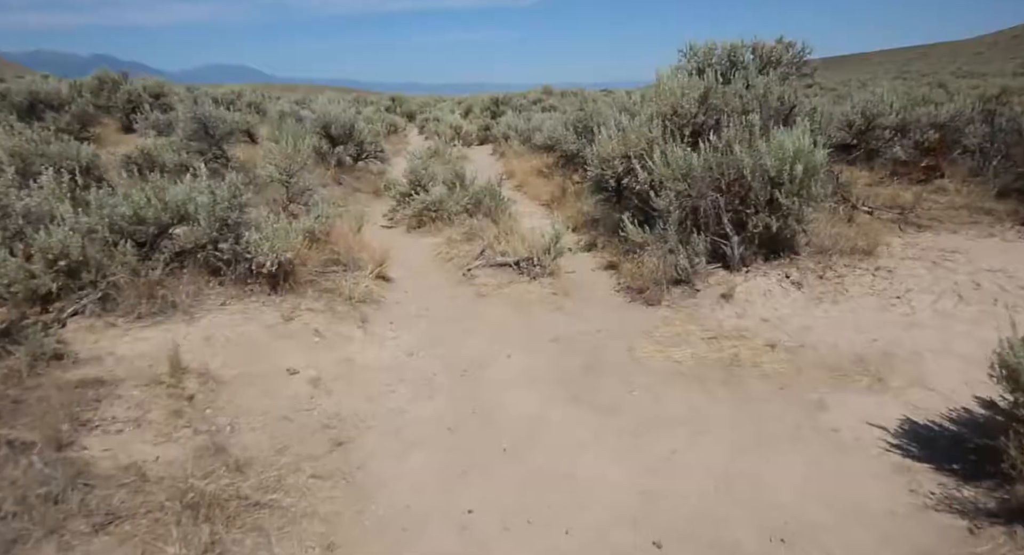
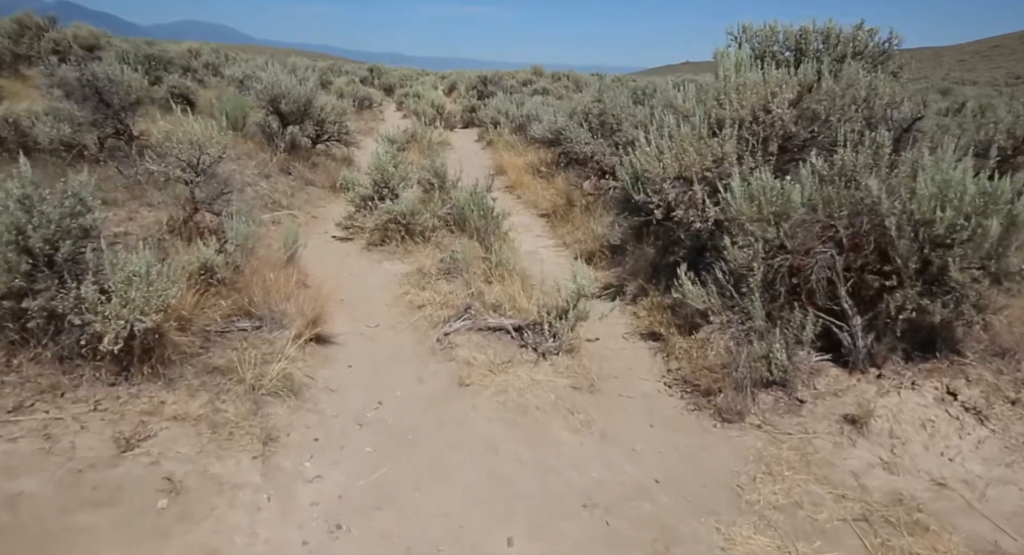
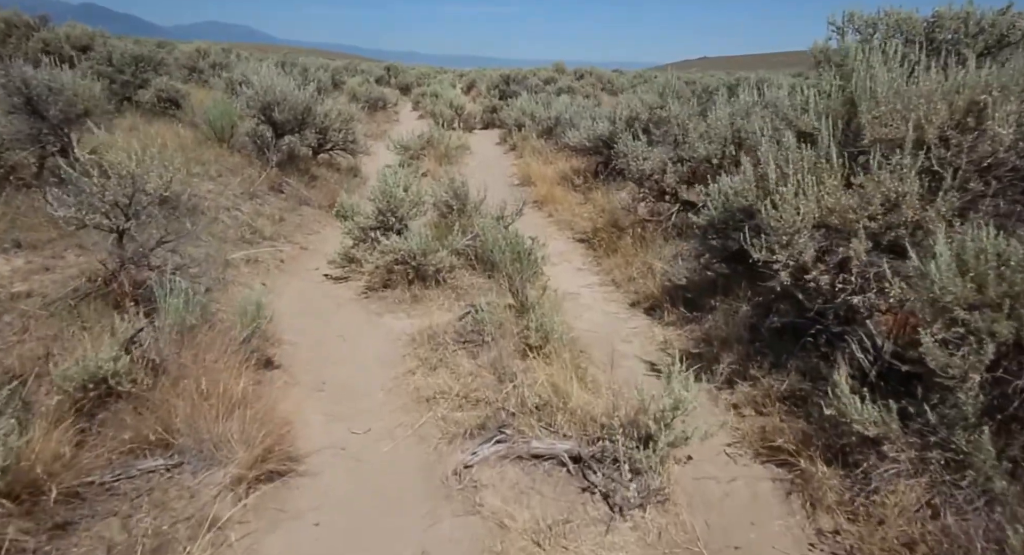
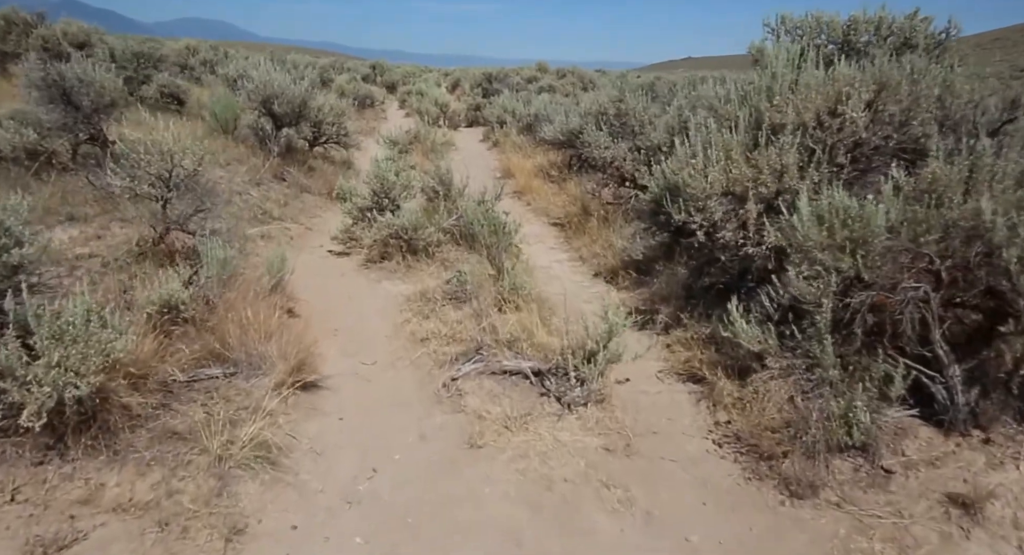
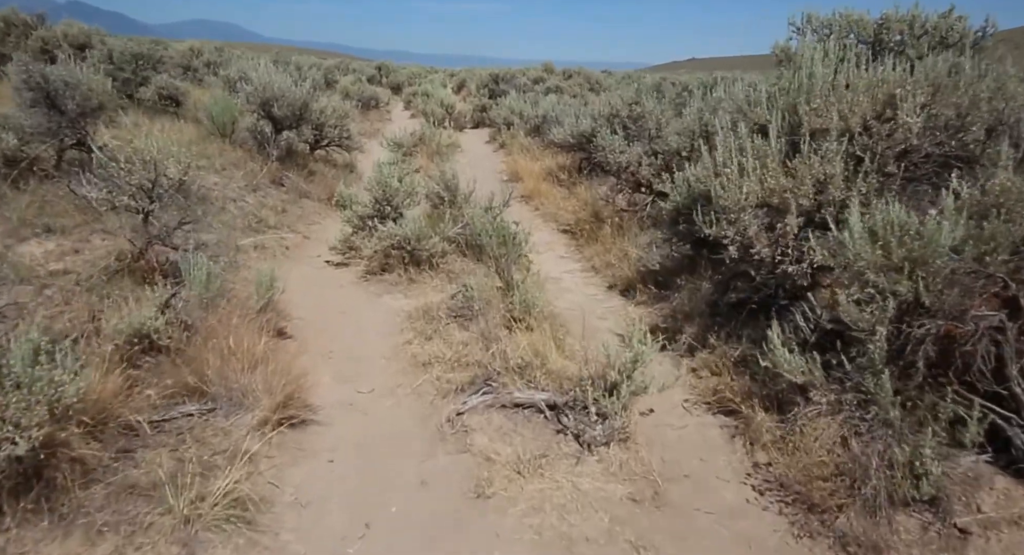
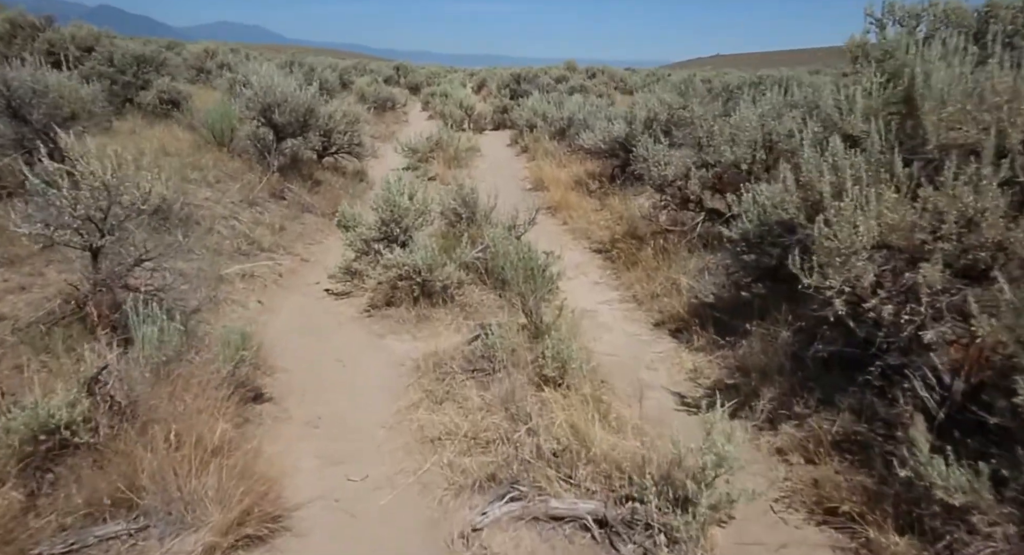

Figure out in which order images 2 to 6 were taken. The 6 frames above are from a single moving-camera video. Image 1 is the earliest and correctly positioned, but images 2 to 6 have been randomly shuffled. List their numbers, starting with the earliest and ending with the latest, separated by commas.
2, 4, 5, 3, 6
